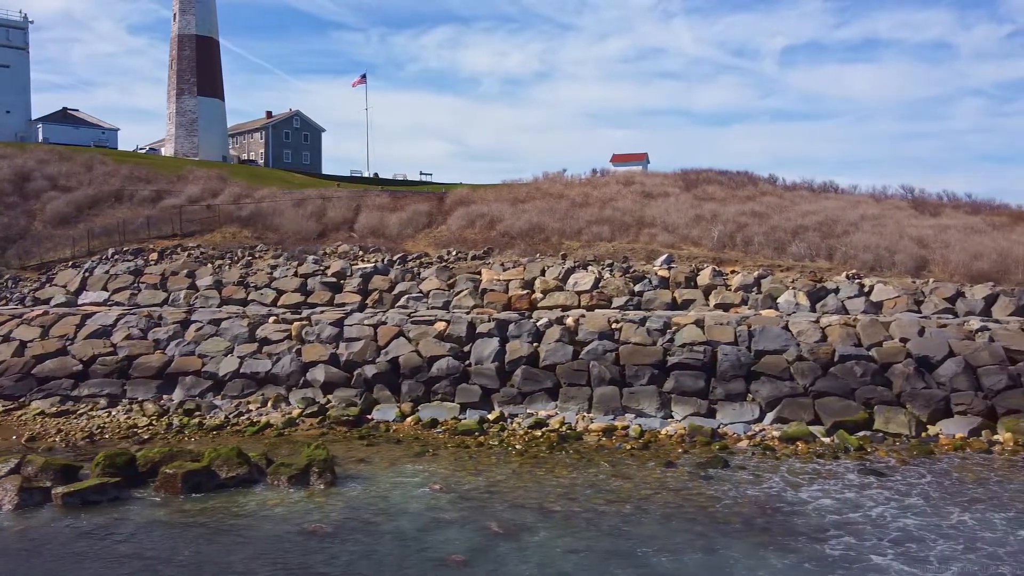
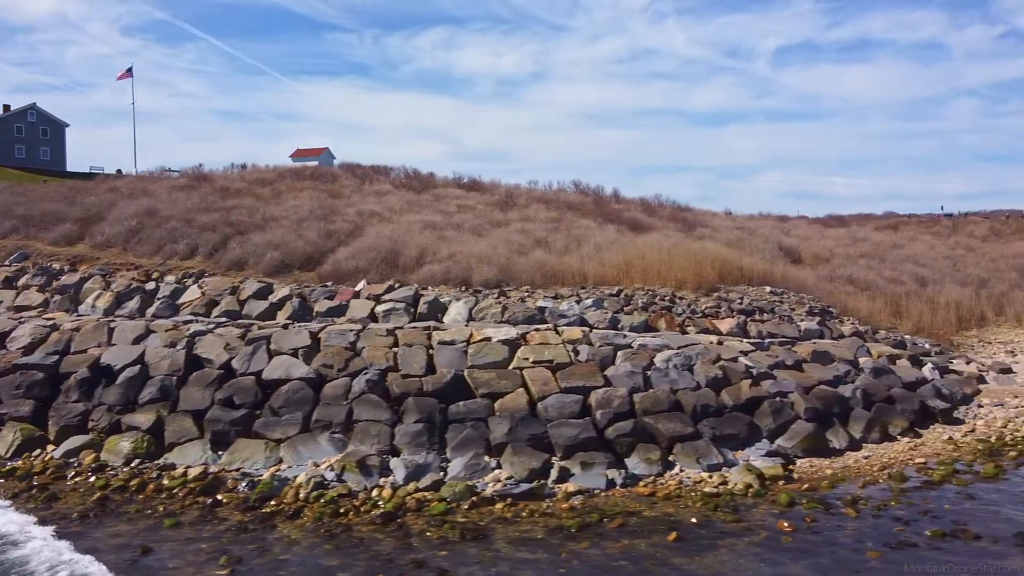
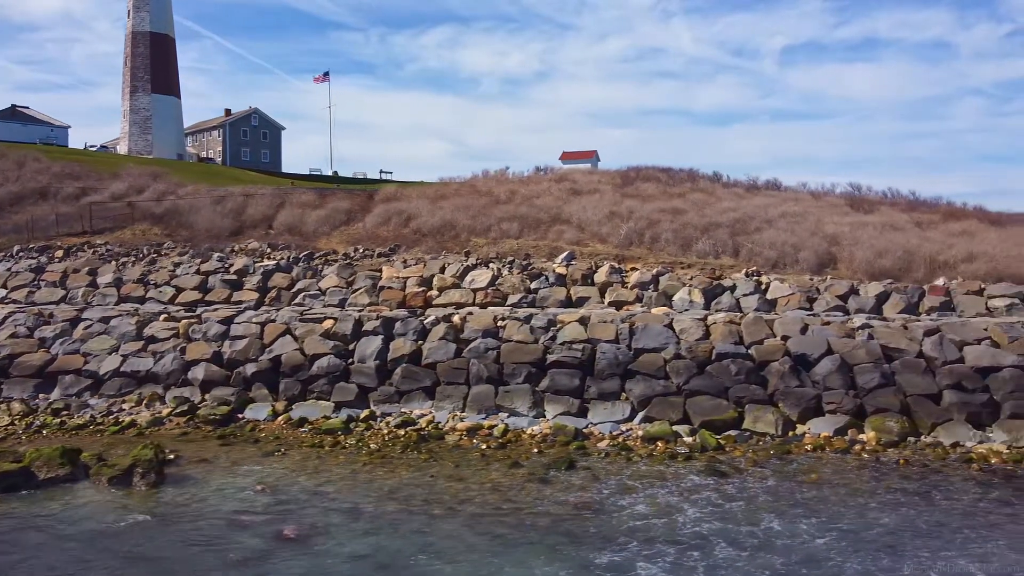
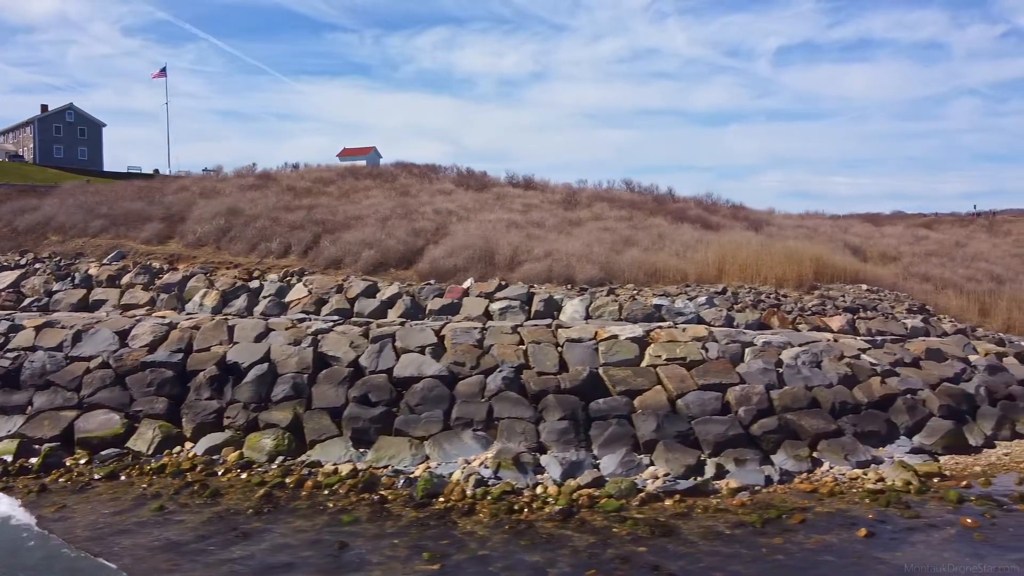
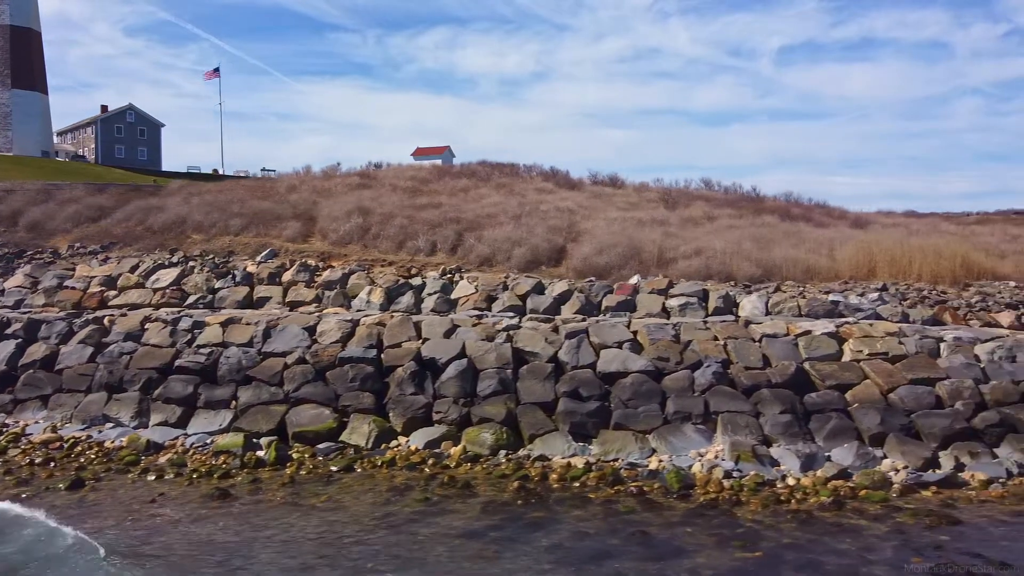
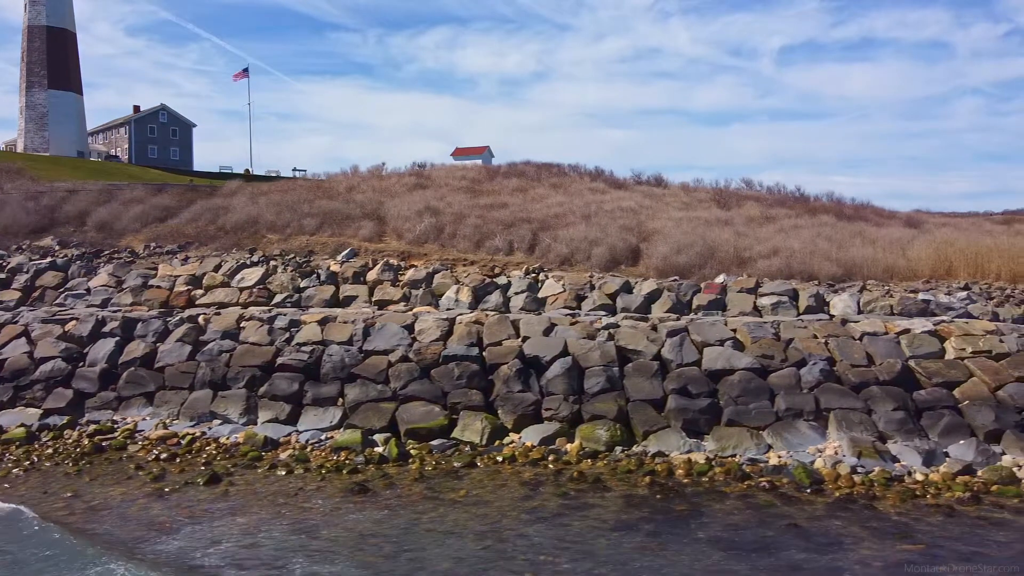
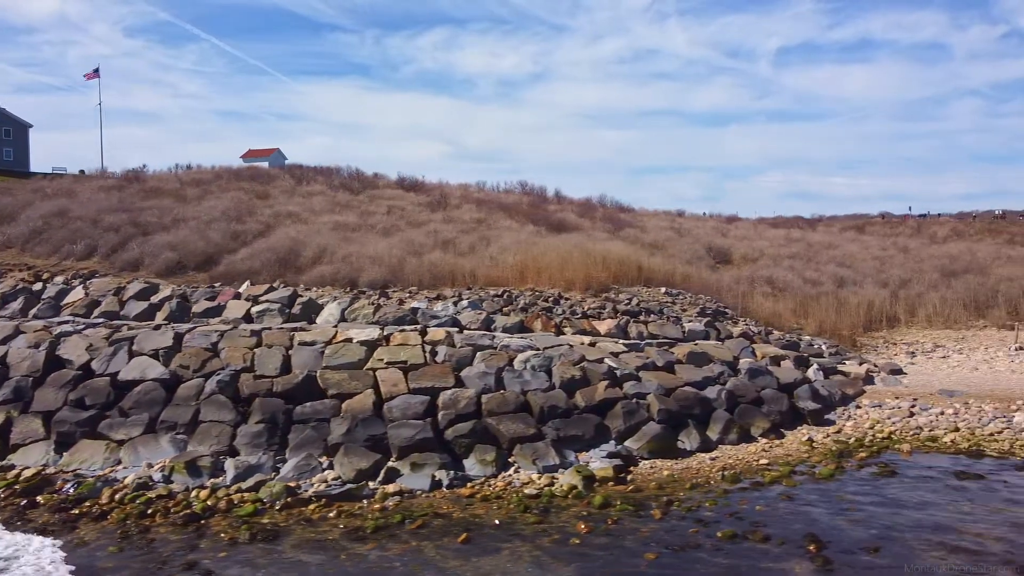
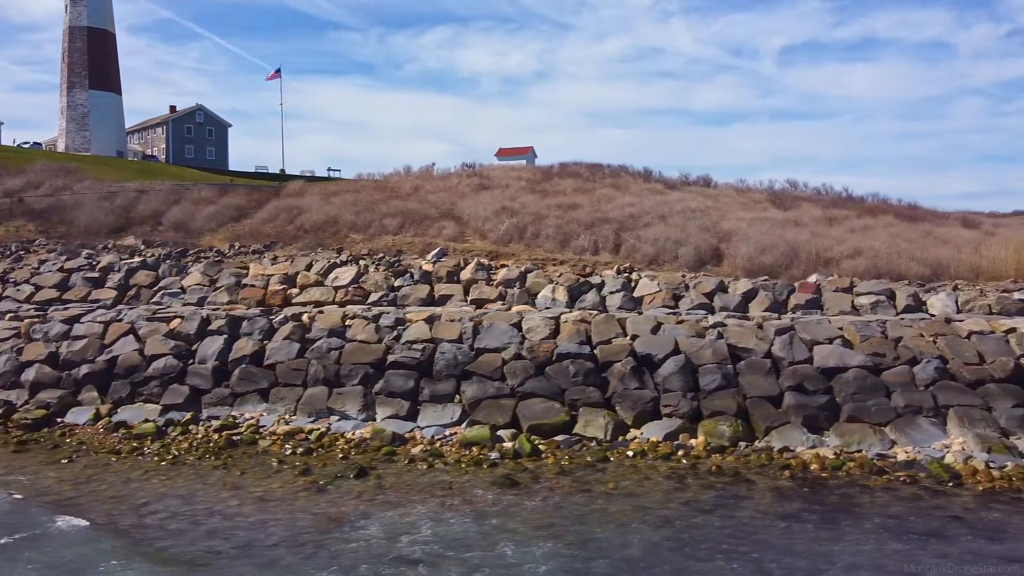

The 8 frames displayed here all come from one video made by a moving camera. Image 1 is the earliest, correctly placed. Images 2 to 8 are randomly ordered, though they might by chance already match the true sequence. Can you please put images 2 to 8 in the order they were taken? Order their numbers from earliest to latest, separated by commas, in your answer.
3, 8, 6, 5, 4, 2, 7
